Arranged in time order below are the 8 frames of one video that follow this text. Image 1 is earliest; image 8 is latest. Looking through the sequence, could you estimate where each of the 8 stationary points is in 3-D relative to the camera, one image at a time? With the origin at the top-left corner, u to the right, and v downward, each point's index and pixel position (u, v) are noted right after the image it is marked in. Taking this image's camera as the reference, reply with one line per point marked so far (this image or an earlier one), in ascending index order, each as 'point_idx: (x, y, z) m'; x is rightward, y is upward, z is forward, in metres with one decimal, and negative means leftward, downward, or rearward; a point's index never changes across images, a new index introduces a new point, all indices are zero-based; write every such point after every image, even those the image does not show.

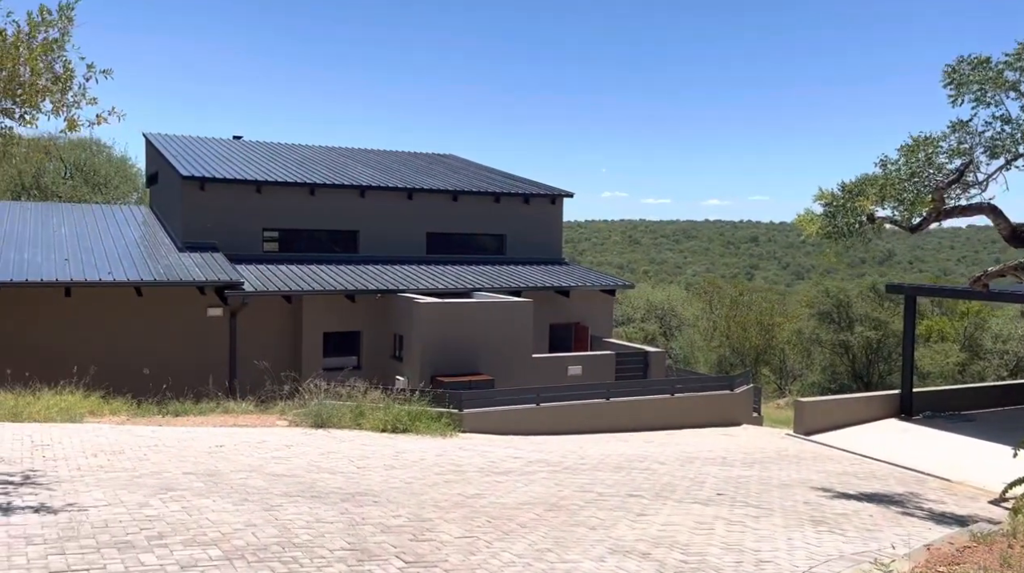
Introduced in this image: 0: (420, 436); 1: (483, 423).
0: (-1.6, -2.5, +16.0) m
1: (-0.5, -2.5, +17.5) m
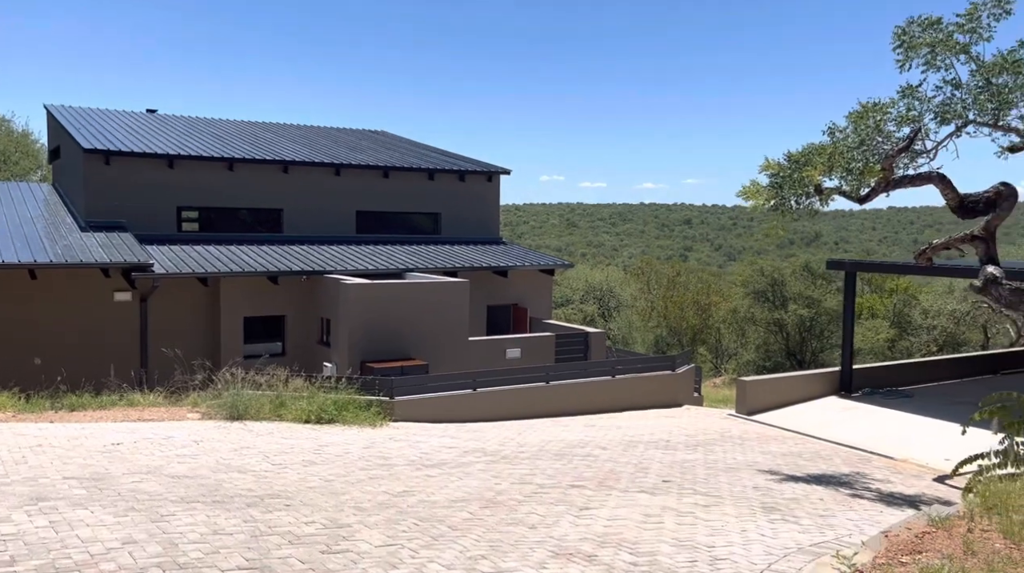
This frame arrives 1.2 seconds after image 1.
0: (-2.6, -2.2, +15.0) m
1: (-1.7, -2.2, +16.5) m
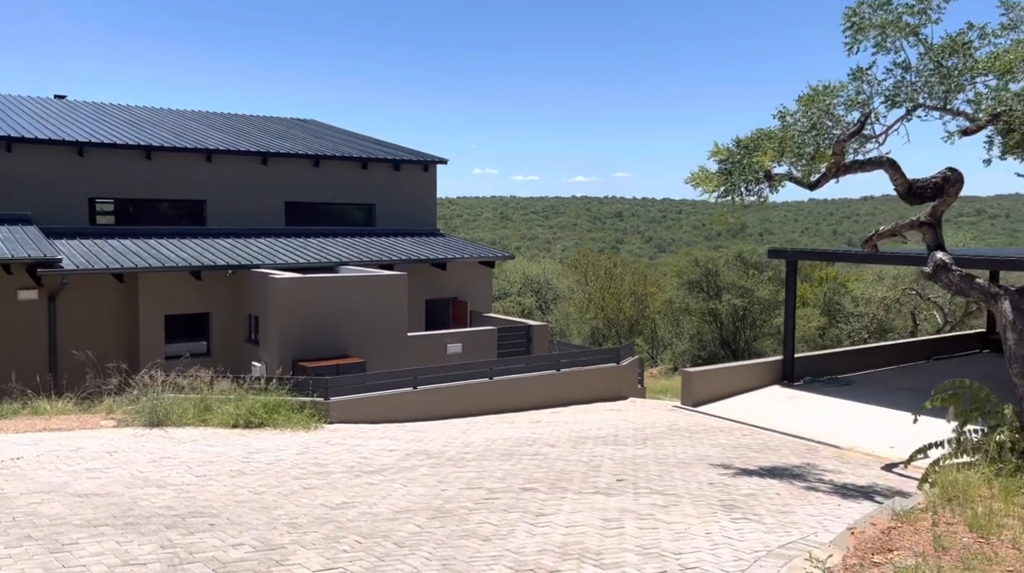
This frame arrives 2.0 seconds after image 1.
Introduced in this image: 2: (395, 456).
0: (-3.5, -2.1, +14.0) m
1: (-2.6, -2.1, +15.6) m
2: (-1.5, -2.2, +12.3) m
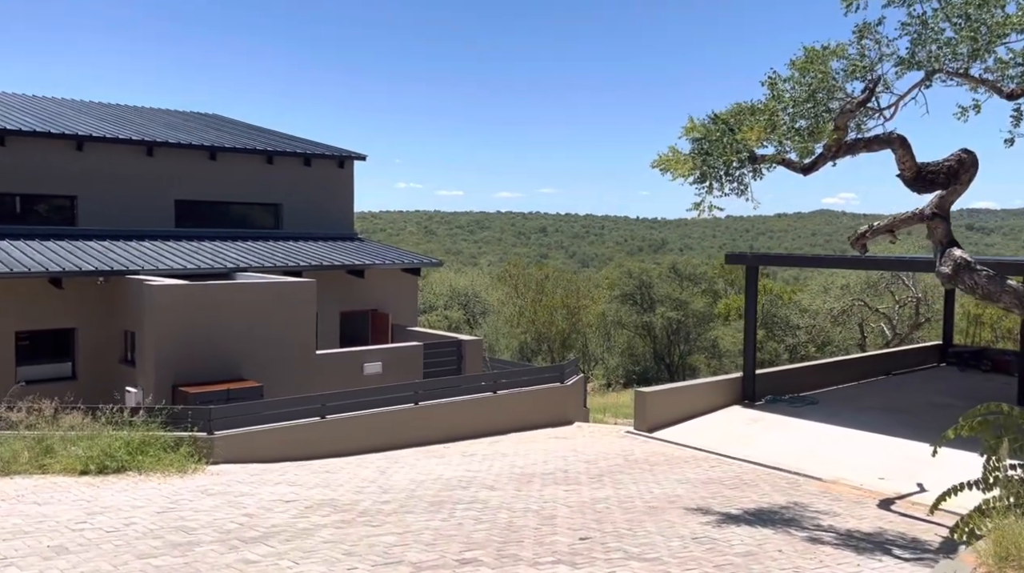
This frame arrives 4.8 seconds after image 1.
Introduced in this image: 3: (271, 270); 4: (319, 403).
0: (-4.3, -2.2, +10.9) m
1: (-3.6, -2.1, +12.5) m
2: (-2.2, -2.2, +9.3) m
3: (-4.4, +0.3, +17.4) m
4: (-2.8, -1.7, +13.6) m
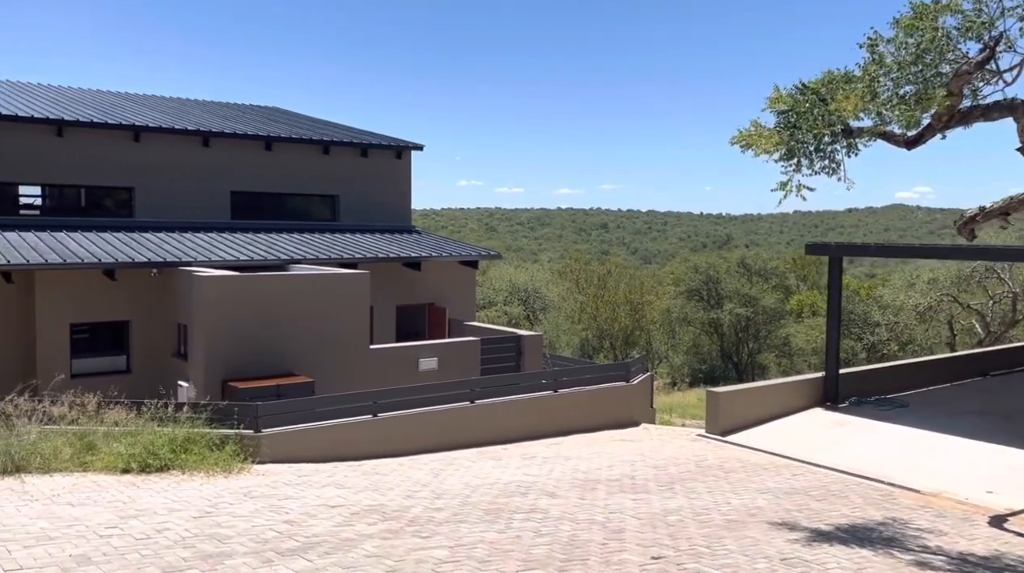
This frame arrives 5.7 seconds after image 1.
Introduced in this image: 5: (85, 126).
0: (-3.6, -2.1, +10.3) m
1: (-2.8, -2.0, +11.9) m
2: (-1.6, -2.1, +8.6) m
3: (-3.3, +0.4, +16.8) m
4: (-1.9, -1.6, +12.9) m
5: (-7.9, +3.0, +17.6) m
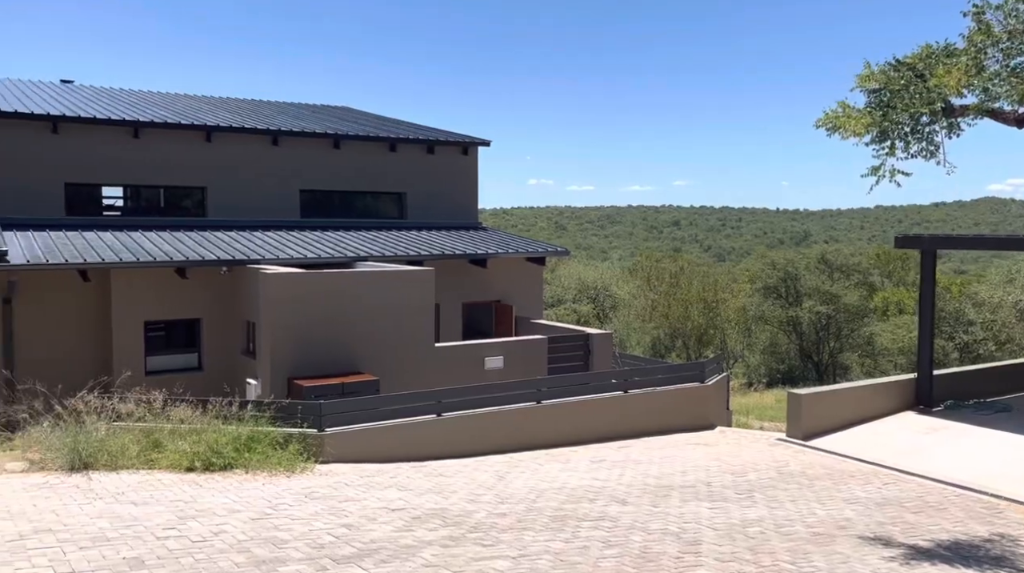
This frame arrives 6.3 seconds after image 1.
0: (-2.9, -2.0, +10.2) m
1: (-1.9, -2.0, +11.8) m
2: (-1.0, -2.1, +8.3) m
3: (-2.1, +0.5, +16.7) m
4: (-1.0, -1.5, +12.7) m
5: (-6.6, +3.0, +17.8) m
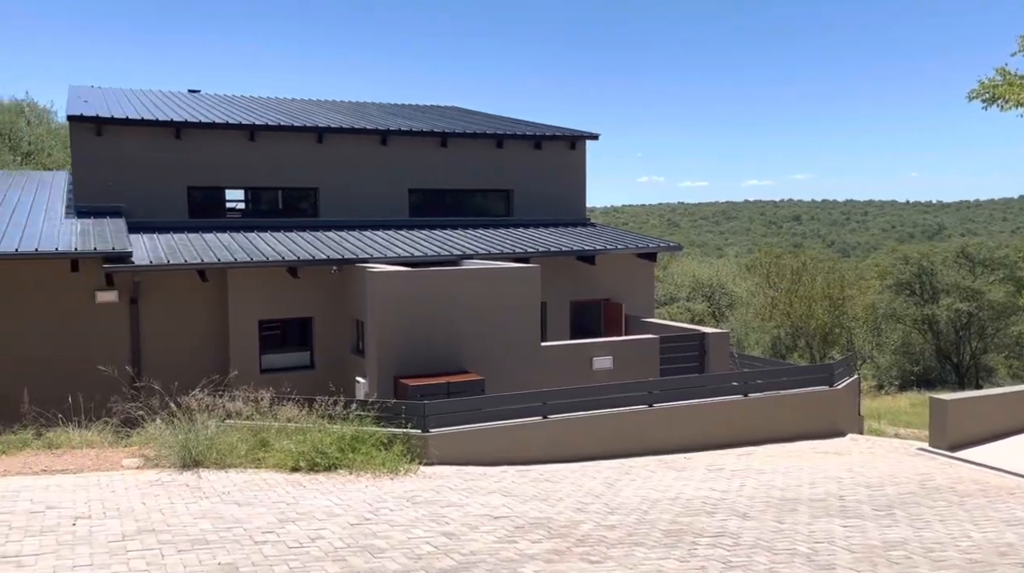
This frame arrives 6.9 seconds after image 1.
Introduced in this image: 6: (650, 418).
0: (-1.7, -2.0, +10.1) m
1: (-0.6, -2.0, +11.5) m
2: (-0.1, -2.1, +8.0) m
3: (-0.2, +0.5, +16.4) m
4: (+0.4, -1.5, +12.4) m
5: (-4.6, +3.0, +18.1) m
6: (+1.9, -1.8, +13.2) m
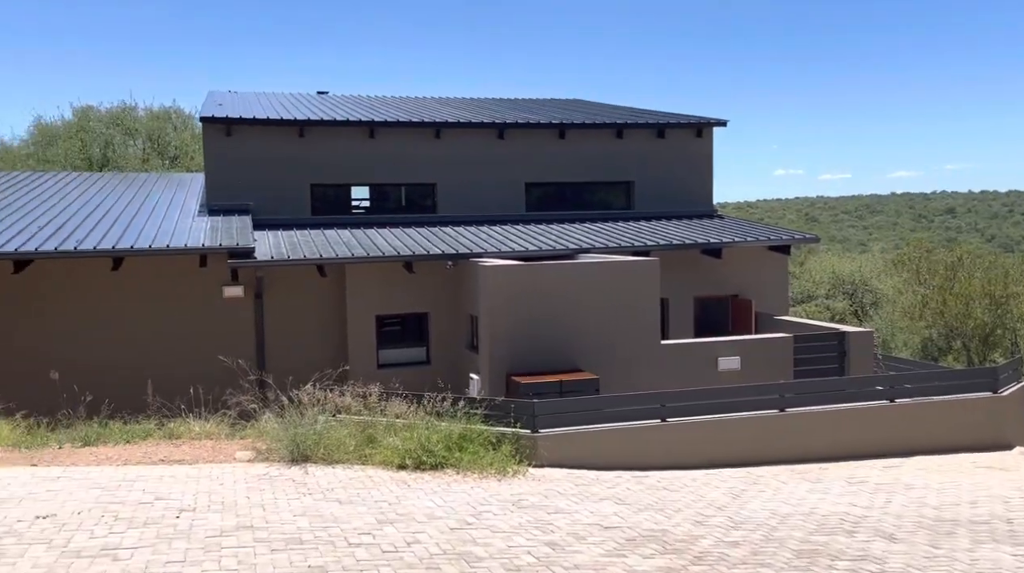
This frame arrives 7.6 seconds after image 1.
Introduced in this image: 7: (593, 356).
0: (-0.6, -1.9, +9.7) m
1: (+0.7, -1.9, +10.9) m
2: (+0.7, -2.0, +7.4) m
3: (+1.8, +0.6, +15.7) m
4: (+1.8, -1.4, +11.6) m
5: (-2.3, +3.1, +17.9) m
6: (+3.5, -1.8, +12.3) m
7: (+1.2, -1.0, +13.4) m
